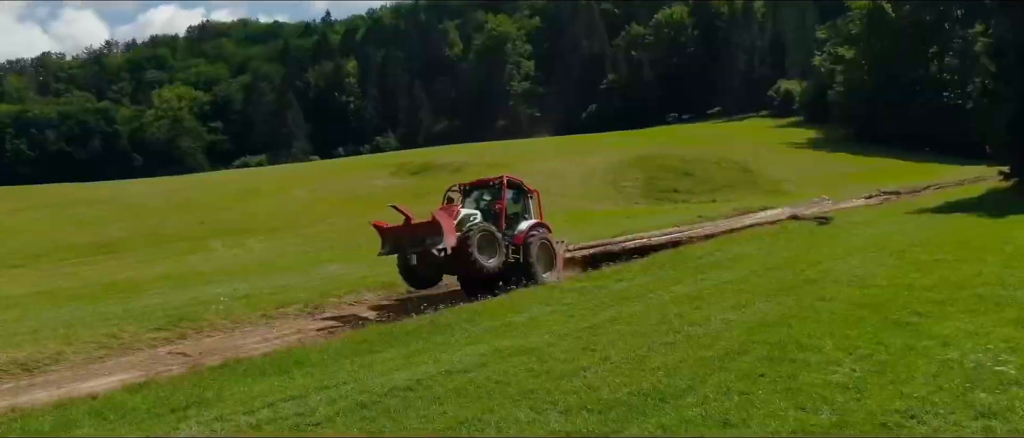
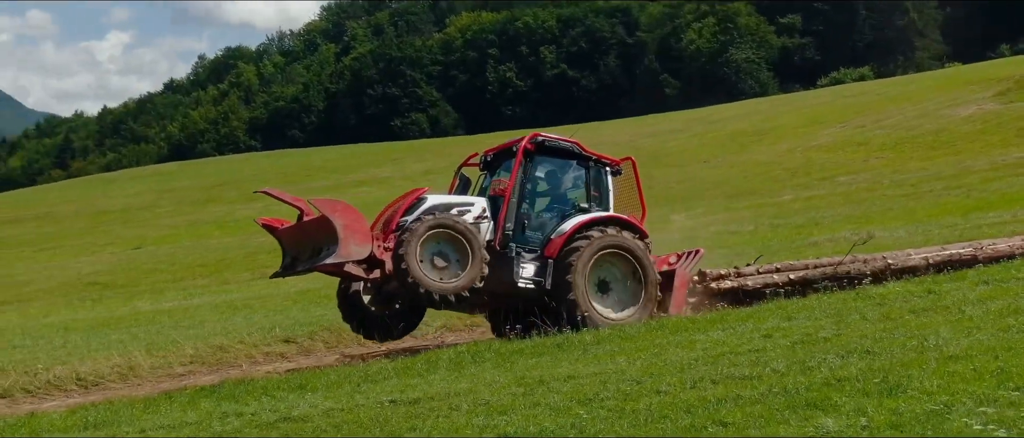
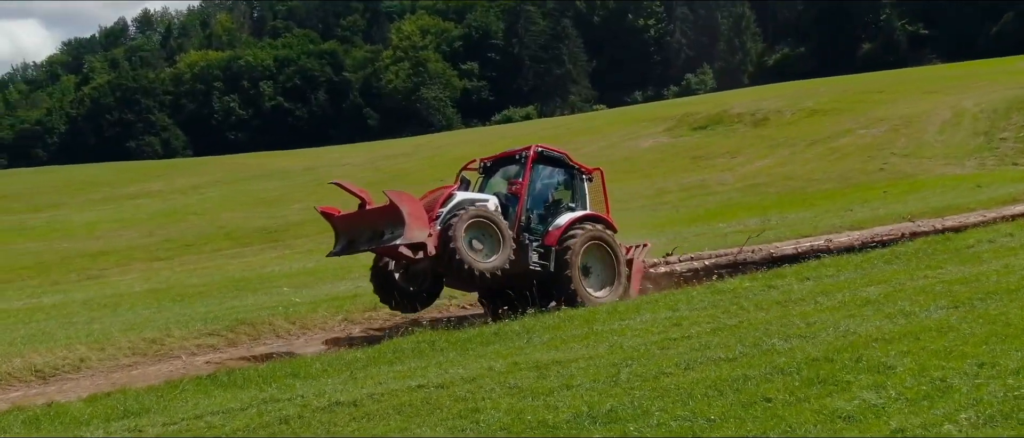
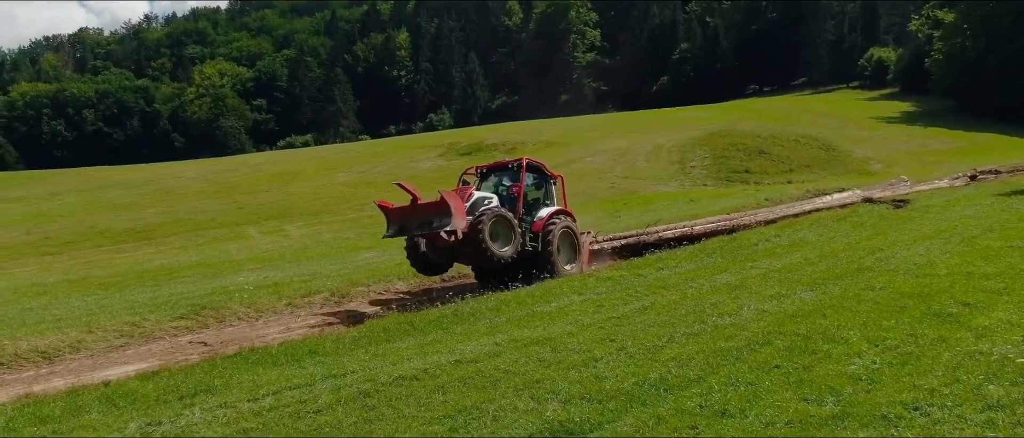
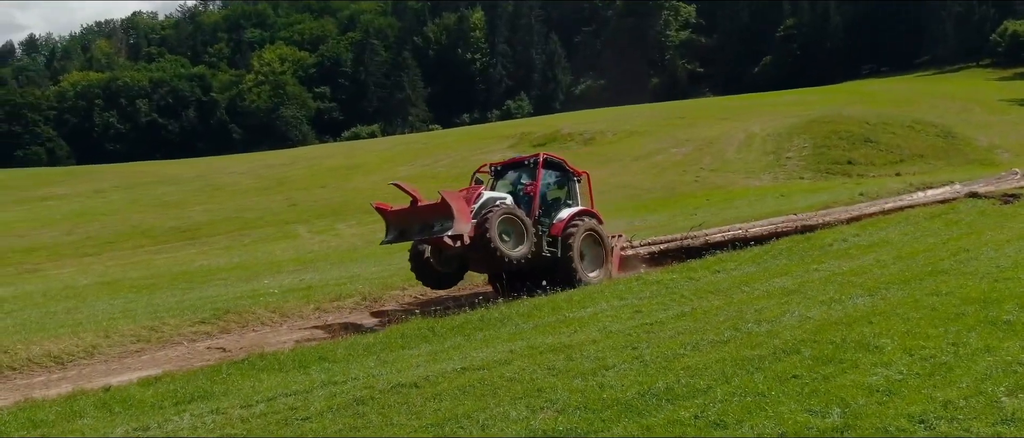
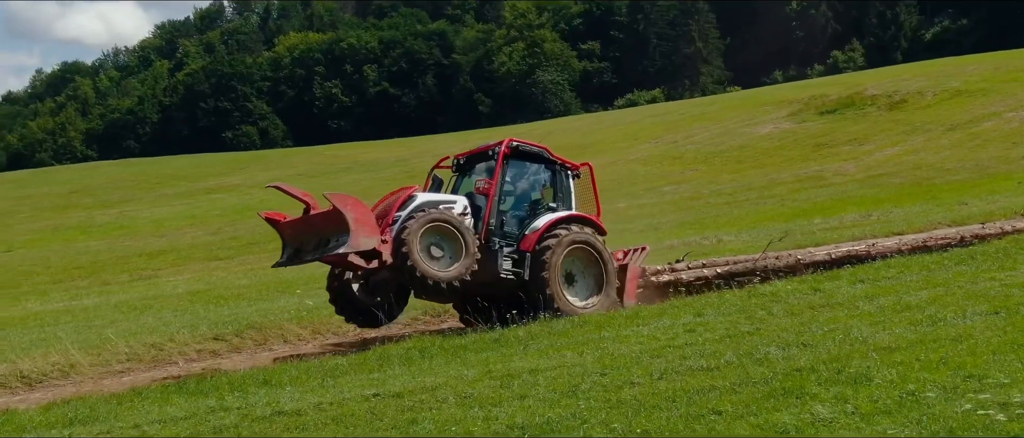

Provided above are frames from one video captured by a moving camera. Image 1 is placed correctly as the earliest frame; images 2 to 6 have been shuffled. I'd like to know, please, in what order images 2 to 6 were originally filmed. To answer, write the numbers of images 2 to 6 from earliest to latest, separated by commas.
4, 5, 3, 6, 2
